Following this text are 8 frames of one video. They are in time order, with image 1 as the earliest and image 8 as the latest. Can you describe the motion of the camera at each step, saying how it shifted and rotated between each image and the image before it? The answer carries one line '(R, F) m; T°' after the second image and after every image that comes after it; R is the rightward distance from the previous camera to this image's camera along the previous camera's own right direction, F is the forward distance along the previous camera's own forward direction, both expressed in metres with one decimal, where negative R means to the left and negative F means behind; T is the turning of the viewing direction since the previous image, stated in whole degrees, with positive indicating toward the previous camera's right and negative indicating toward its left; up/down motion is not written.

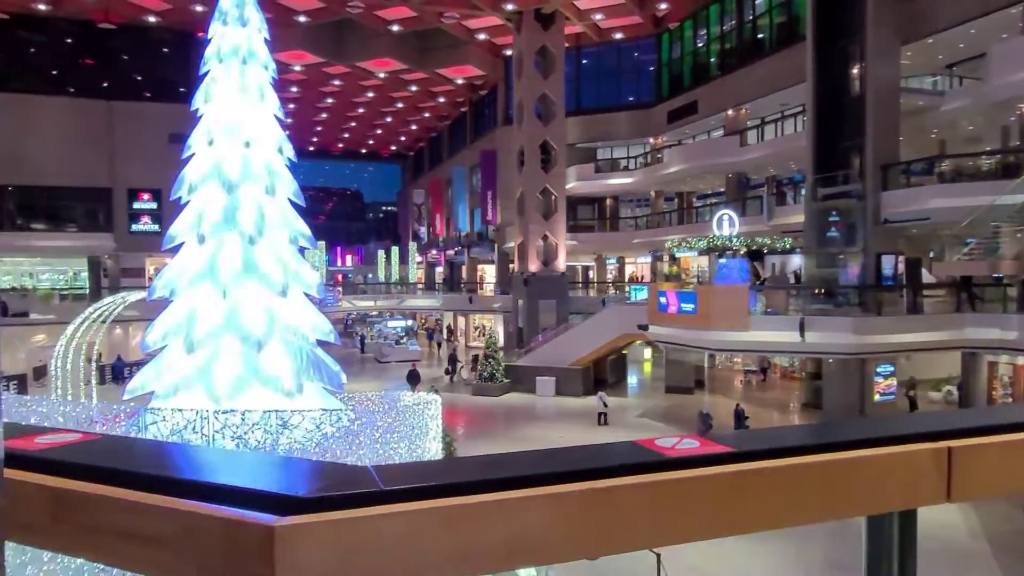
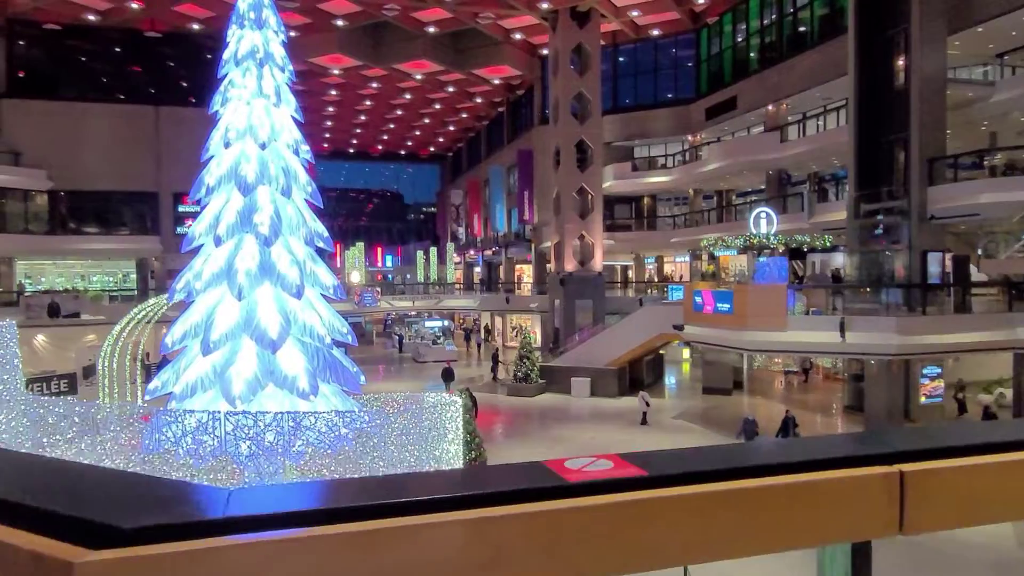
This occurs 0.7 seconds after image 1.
(+0.2, +0.1) m; -3°
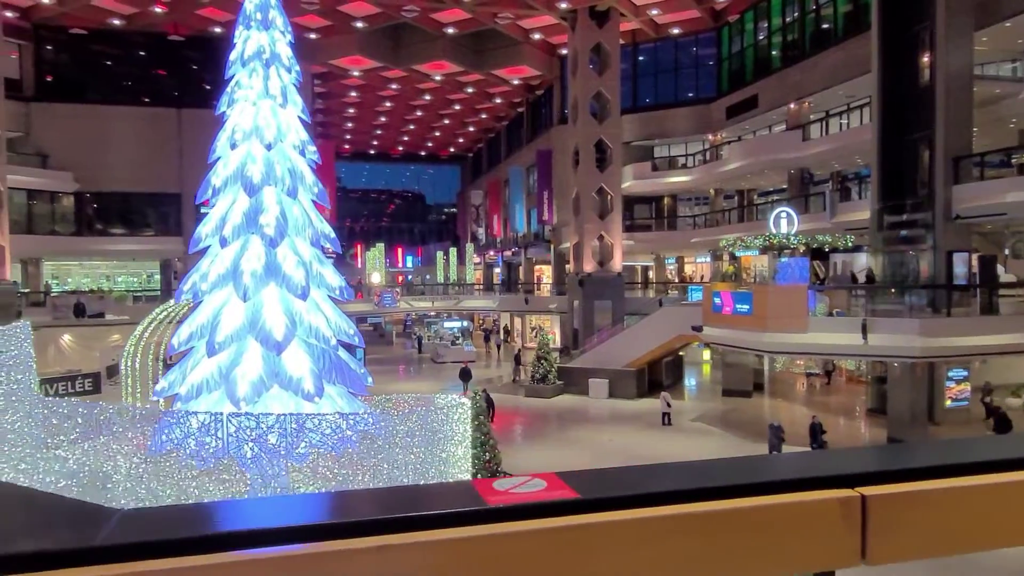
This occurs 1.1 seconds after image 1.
(+0.1, +0.1) m; -2°
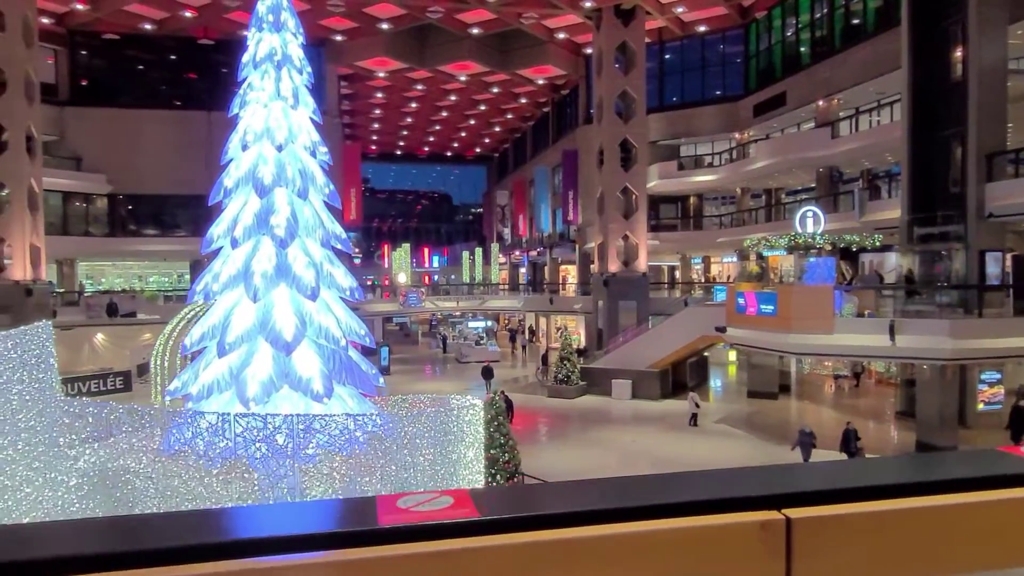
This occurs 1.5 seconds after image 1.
(+0.1, 0.0) m; -2°
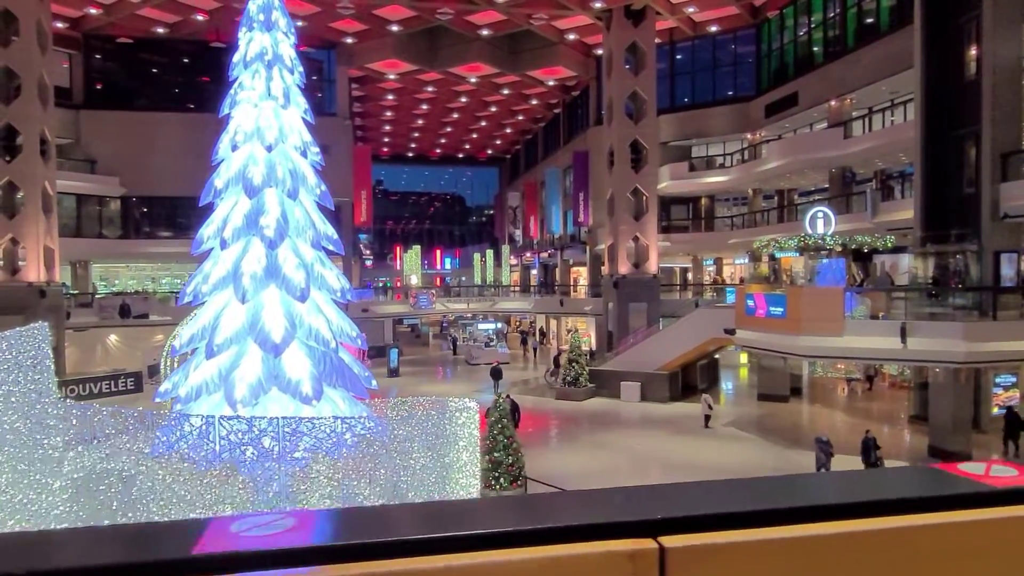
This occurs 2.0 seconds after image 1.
(+0.1, +0.1) m; -1°
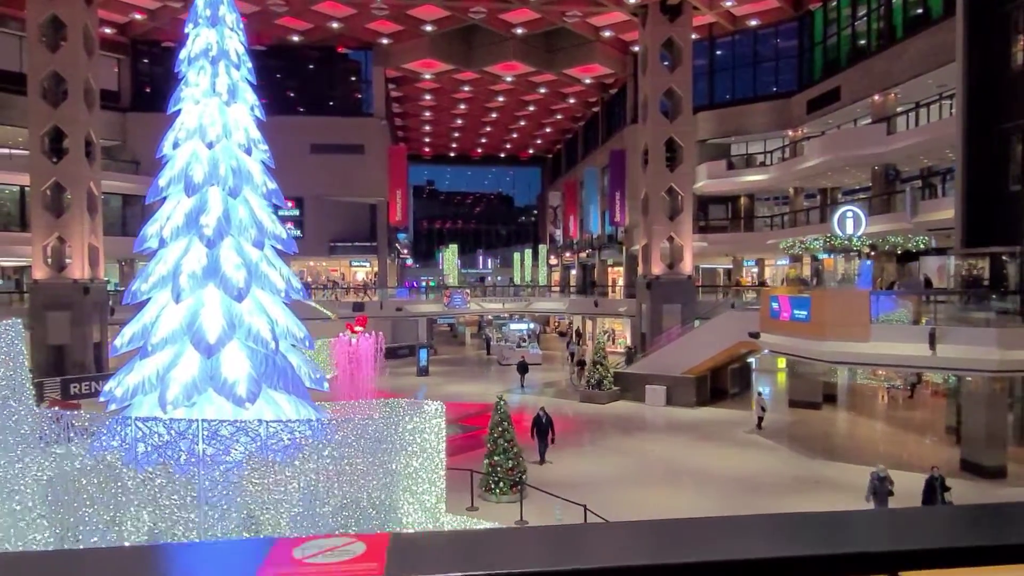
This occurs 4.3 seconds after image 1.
(+0.7, +0.2) m; -4°
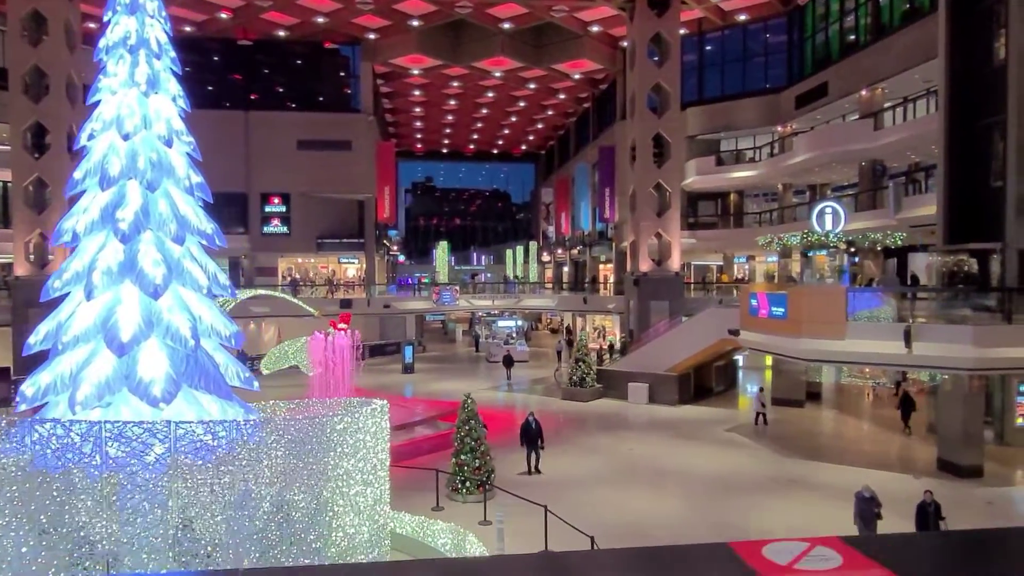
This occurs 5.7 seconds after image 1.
(+0.5, +0.2) m; 0°
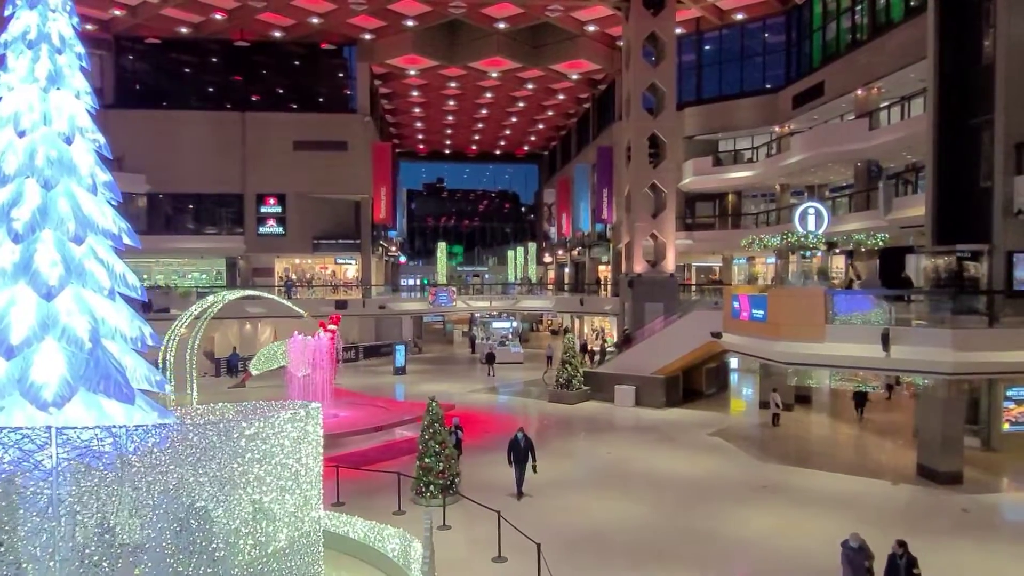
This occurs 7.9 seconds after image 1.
(+0.7, +0.2) m; -1°
